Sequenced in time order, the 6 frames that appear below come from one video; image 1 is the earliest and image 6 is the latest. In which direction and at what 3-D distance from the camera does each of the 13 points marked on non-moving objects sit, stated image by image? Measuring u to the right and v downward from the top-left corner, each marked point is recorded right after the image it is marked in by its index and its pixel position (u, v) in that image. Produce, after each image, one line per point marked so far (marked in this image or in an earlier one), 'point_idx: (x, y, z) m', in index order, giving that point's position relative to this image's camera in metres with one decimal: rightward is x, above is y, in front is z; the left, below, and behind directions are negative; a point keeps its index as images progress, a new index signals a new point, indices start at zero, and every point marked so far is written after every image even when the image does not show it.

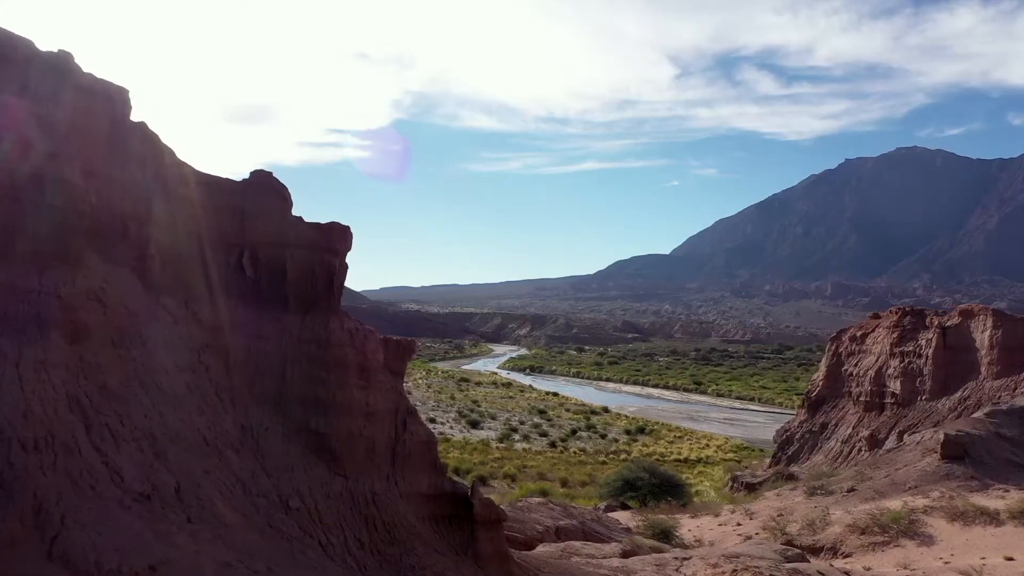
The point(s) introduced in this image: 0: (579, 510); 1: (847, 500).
0: (+1.2, -4.0, +13.1) m
1: (+5.9, -3.8, +12.7) m
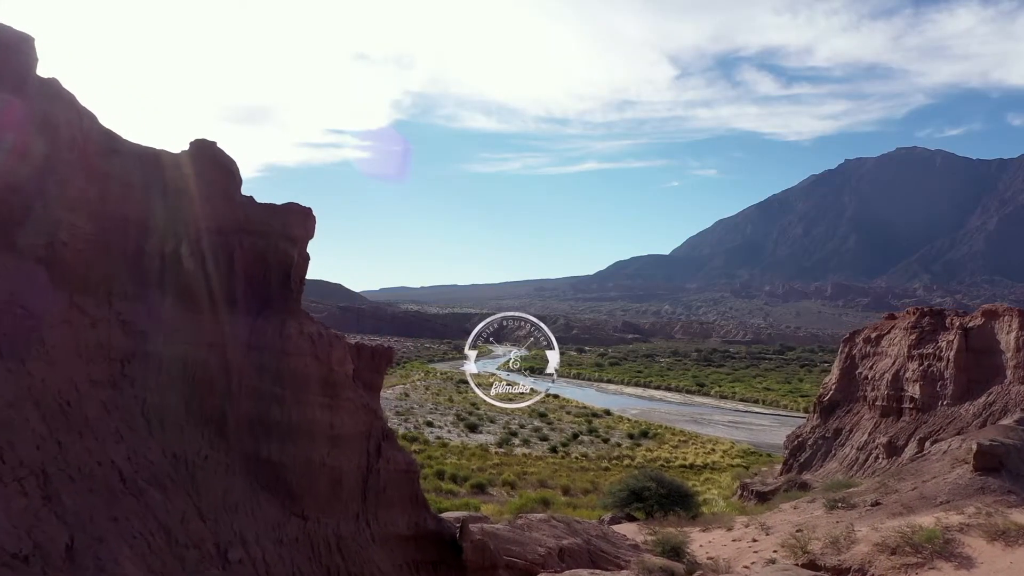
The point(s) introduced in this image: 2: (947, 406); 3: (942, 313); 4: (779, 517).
0: (+1.2, -4.0, +12.2) m
1: (+5.9, -3.7, +11.8) m
2: (+10.1, -2.7, +16.8) m
3: (+11.4, -0.7, +19.0) m
4: (+5.1, -4.4, +13.6) m
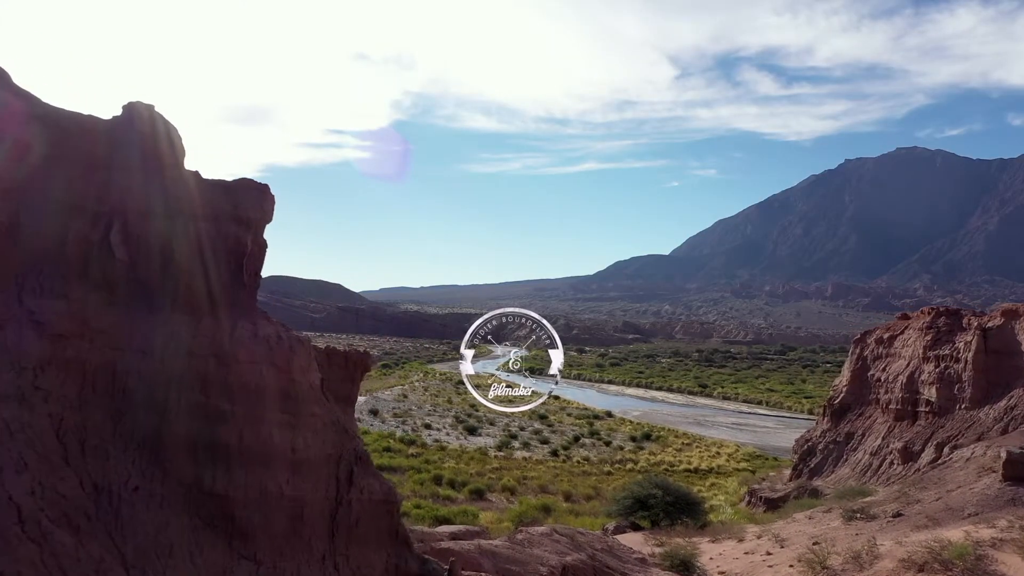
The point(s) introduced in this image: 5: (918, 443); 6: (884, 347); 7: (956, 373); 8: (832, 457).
0: (+1.2, -4.0, +11.5) m
1: (+5.9, -3.7, +11.1) m
2: (+10.1, -2.7, +16.1) m
3: (+11.4, -0.6, +18.3) m
4: (+5.1, -4.3, +12.9) m
5: (+9.3, -3.5, +16.5) m
6: (+10.3, -1.6, +19.8) m
7: (+10.3, -2.0, +16.7) m
8: (+8.5, -4.5, +19.2) m
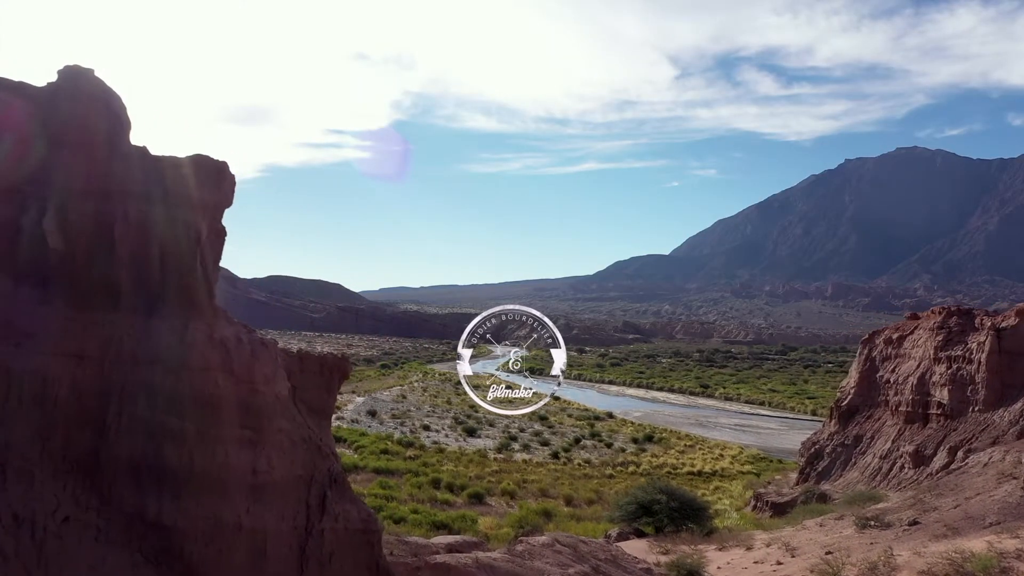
0: (+1.2, -4.0, +11.0) m
1: (+5.9, -3.7, +10.6) m
2: (+10.1, -2.7, +15.6) m
3: (+11.4, -0.6, +17.8) m
4: (+5.1, -4.3, +12.5) m
5: (+9.3, -3.5, +16.0) m
6: (+10.2, -1.6, +19.4) m
7: (+10.3, -1.9, +16.2) m
8: (+8.5, -4.5, +18.7) m
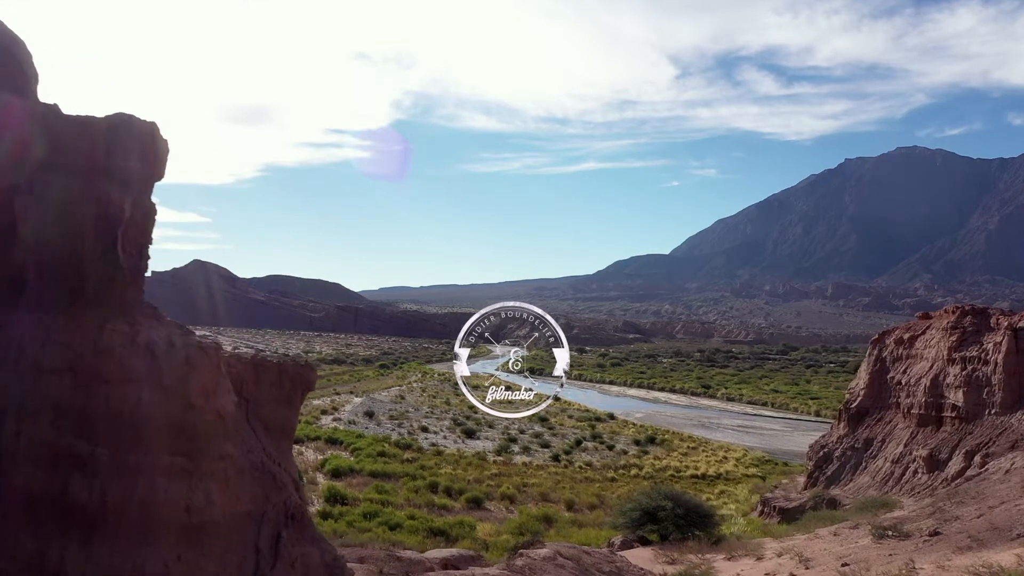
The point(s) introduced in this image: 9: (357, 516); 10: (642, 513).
0: (+1.2, -3.9, +10.4) m
1: (+5.9, -3.7, +10.1) m
2: (+10.1, -2.7, +15.0) m
3: (+11.4, -0.6, +17.3) m
4: (+5.0, -4.3, +11.9) m
5: (+9.3, -3.5, +15.4) m
6: (+10.2, -1.6, +18.8) m
7: (+10.3, -1.9, +15.6) m
8: (+8.5, -4.5, +18.2) m
9: (-3.7, -5.4, +17.0) m
10: (+2.8, -4.8, +15.3) m
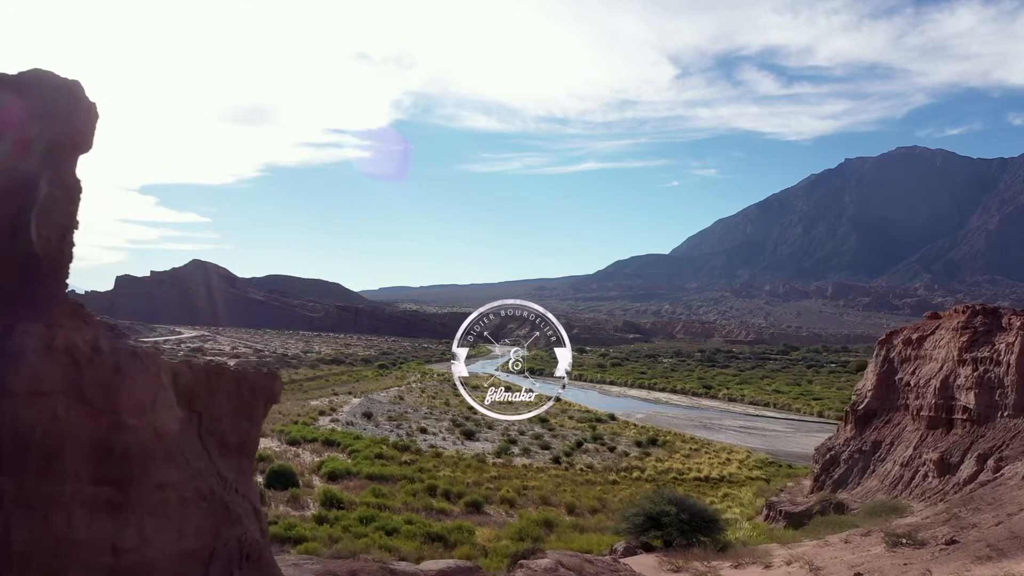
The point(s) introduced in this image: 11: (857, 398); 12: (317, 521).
0: (+1.2, -3.9, +10.0) m
1: (+5.9, -3.6, +9.7) m
2: (+10.1, -2.6, +14.6) m
3: (+11.4, -0.5, +16.9) m
4: (+5.0, -4.3, +11.5) m
5: (+9.3, -3.5, +15.0) m
6: (+10.2, -1.6, +18.4) m
7: (+10.3, -1.9, +15.2) m
8: (+8.5, -4.4, +17.8) m
9: (-3.7, -5.4, +16.6) m
10: (+2.8, -4.8, +14.9) m
11: (+9.4, -3.0, +19.6) m
12: (-4.5, -5.4, +16.6) m
